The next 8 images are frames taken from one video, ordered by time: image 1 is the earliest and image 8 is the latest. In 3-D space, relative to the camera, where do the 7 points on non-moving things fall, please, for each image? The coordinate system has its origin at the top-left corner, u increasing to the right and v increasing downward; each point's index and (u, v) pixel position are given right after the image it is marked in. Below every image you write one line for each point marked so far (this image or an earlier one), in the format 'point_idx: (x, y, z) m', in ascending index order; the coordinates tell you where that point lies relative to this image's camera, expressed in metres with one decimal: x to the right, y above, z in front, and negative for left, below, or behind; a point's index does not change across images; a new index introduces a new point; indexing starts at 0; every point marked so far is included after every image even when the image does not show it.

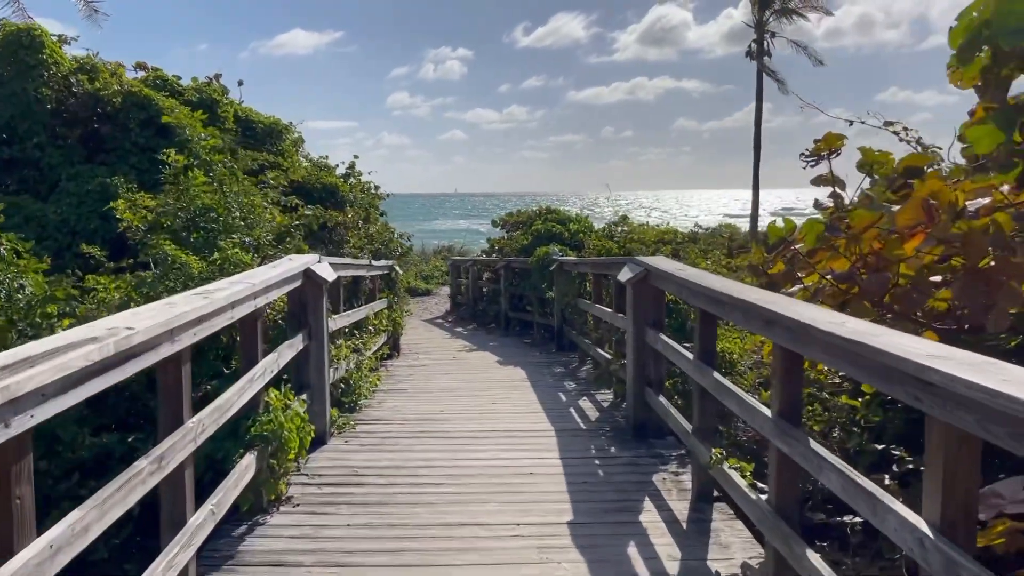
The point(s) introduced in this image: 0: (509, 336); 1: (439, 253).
0: (0.0, -0.6, +9.5) m
1: (-1.7, +0.8, +19.1) m
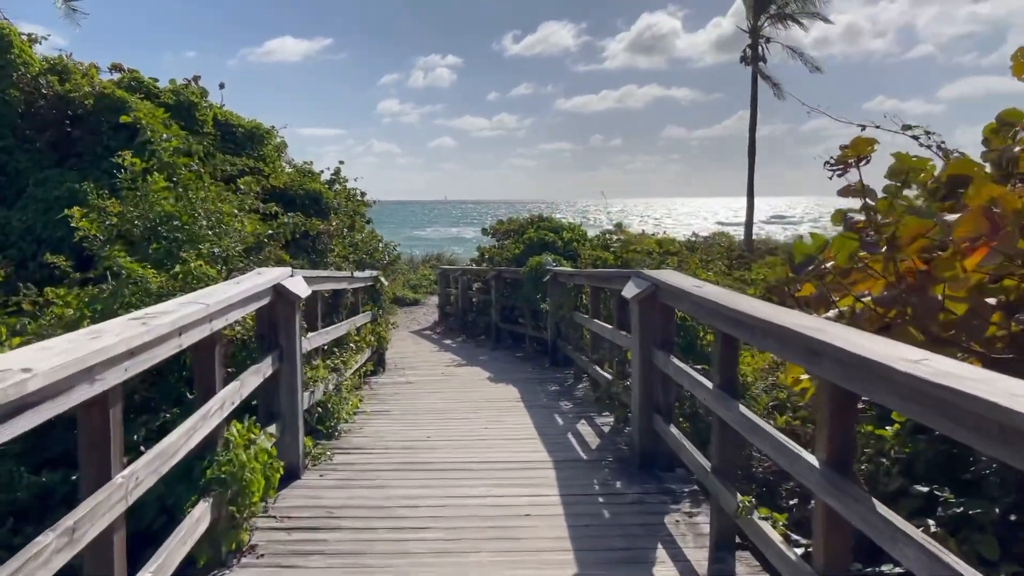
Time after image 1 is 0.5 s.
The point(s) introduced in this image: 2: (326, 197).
0: (-0.1, -0.7, +9.1) m
1: (-2.0, +0.6, +18.7) m
2: (-2.3, +1.1, +9.9) m
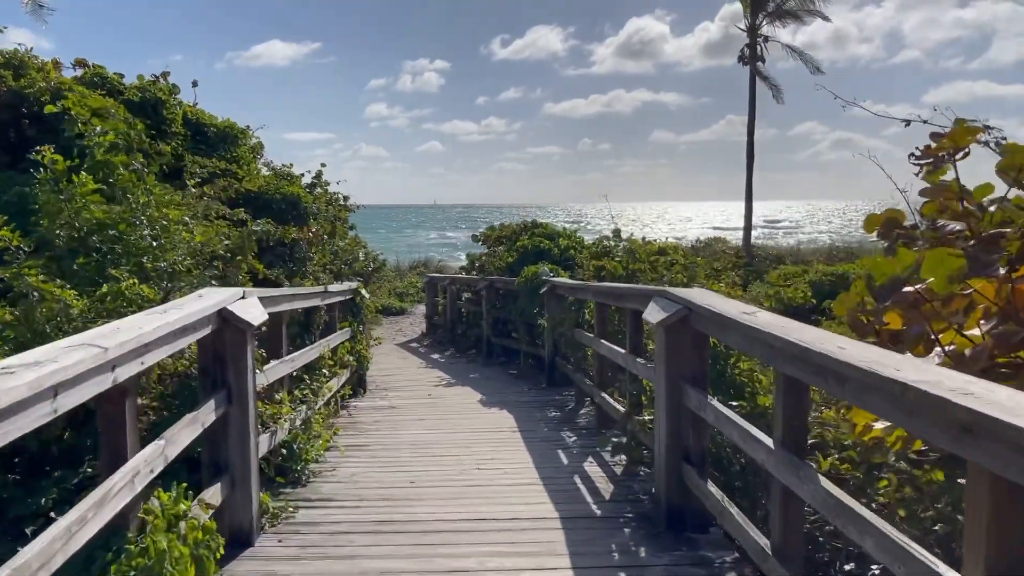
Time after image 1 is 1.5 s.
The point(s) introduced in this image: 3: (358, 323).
0: (-0.2, -0.8, +8.5) m
1: (-2.2, +0.4, +18.0) m
2: (-2.4, +1.0, +9.2) m
3: (-1.3, -0.3, +6.6) m
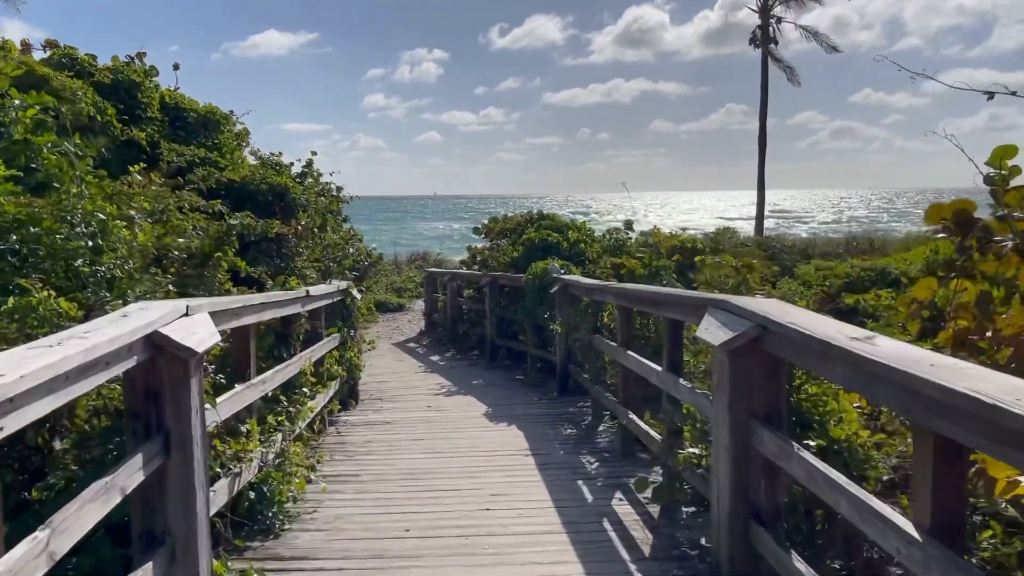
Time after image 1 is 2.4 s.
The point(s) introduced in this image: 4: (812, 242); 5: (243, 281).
0: (-0.1, -0.8, +7.8) m
1: (-2.1, +0.5, +17.3) m
2: (-2.3, +1.0, +8.5) m
3: (-1.2, -0.3, +5.9) m
4: (+4.8, +0.7, +12.8) m
5: (-2.4, +0.1, +7.2) m
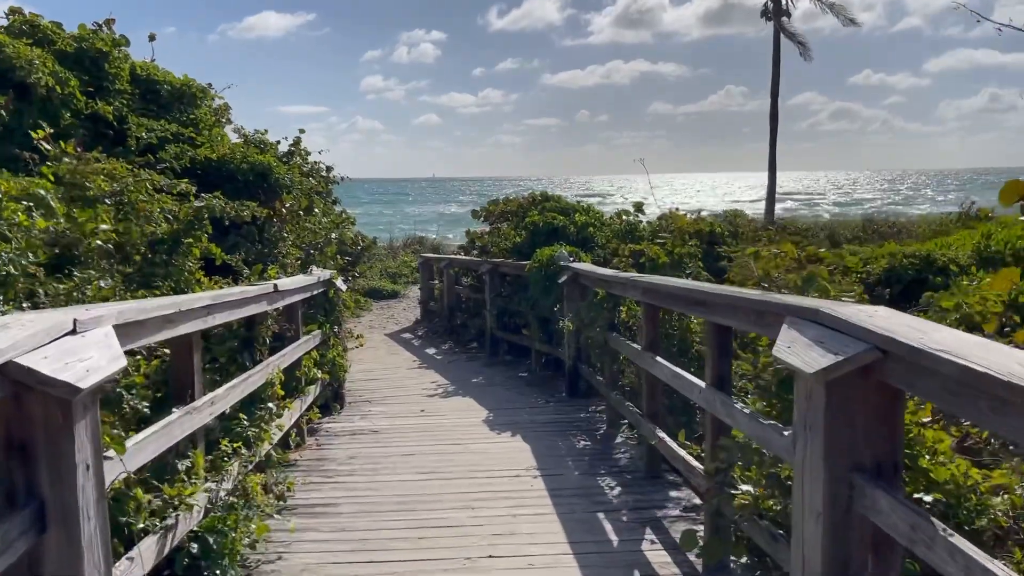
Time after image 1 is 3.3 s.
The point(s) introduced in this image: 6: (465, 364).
0: (-0.1, -0.7, +7.1) m
1: (-2.1, +0.8, +16.6) m
2: (-2.3, +1.1, +7.8) m
3: (-1.2, -0.2, +5.3) m
4: (+4.8, +0.9, +12.2) m
5: (-2.4, +0.1, +6.5) m
6: (-0.4, -0.7, +7.4) m
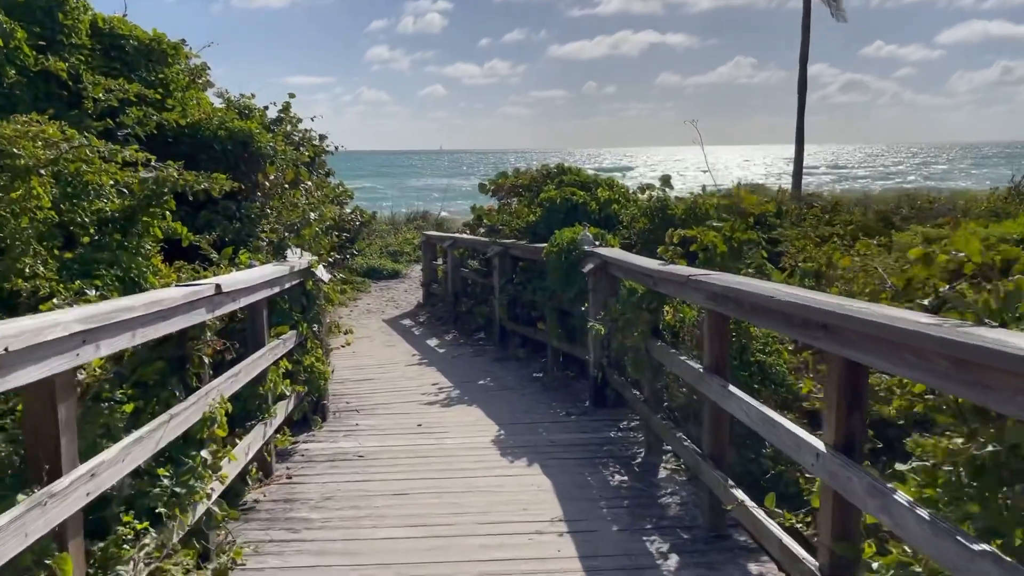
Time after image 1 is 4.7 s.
0: (0.0, -0.6, +6.2) m
1: (-1.9, +1.3, +15.7) m
2: (-2.2, +1.3, +6.8) m
3: (-1.1, -0.2, +4.4) m
4: (+4.9, +1.2, +11.2) m
5: (-2.3, +0.2, +5.6) m
6: (-0.3, -0.6, +6.5) m
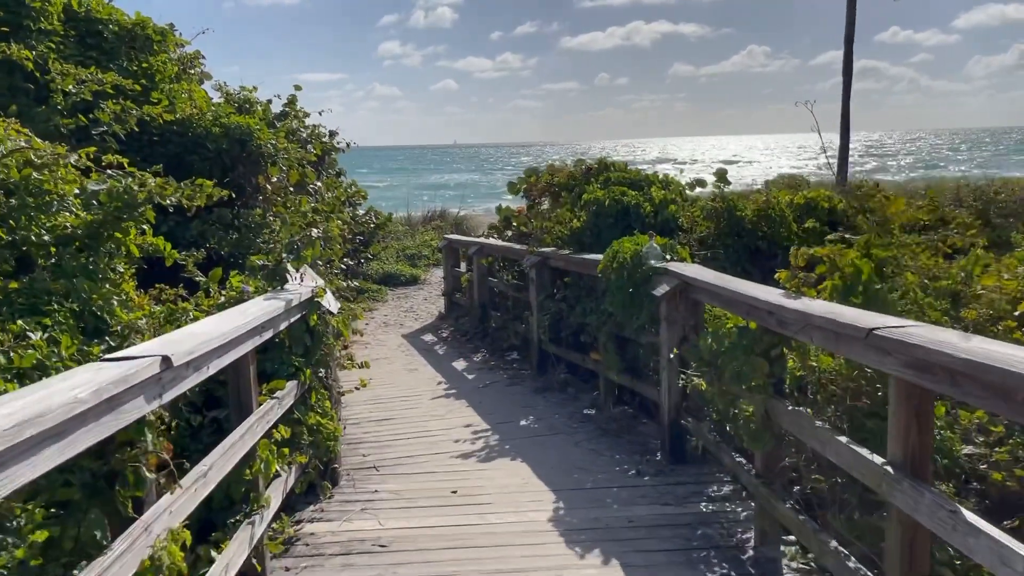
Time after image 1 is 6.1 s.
0: (+0.3, -0.7, +5.3) m
1: (-1.5, +1.2, +14.7) m
2: (-1.9, +1.1, +5.9) m
3: (-0.8, -0.3, +3.5) m
4: (+5.3, +1.2, +10.1) m
5: (-2.0, +0.1, +4.7) m
6: (0.0, -0.7, +5.6) m
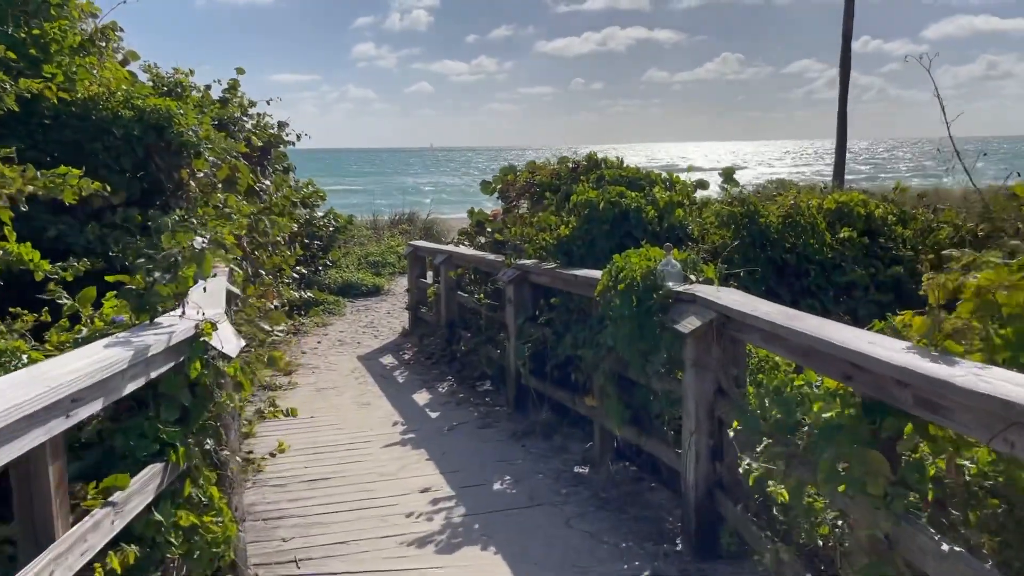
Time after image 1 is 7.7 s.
0: (+0.1, -0.8, +4.3) m
1: (-1.9, +1.1, +13.7) m
2: (-2.1, +1.0, +4.8) m
3: (-0.9, -0.4, +2.4) m
4: (+5.0, +1.0, +9.3) m
5: (-2.1, 0.0, +3.6) m
6: (-0.2, -0.8, +4.5) m
